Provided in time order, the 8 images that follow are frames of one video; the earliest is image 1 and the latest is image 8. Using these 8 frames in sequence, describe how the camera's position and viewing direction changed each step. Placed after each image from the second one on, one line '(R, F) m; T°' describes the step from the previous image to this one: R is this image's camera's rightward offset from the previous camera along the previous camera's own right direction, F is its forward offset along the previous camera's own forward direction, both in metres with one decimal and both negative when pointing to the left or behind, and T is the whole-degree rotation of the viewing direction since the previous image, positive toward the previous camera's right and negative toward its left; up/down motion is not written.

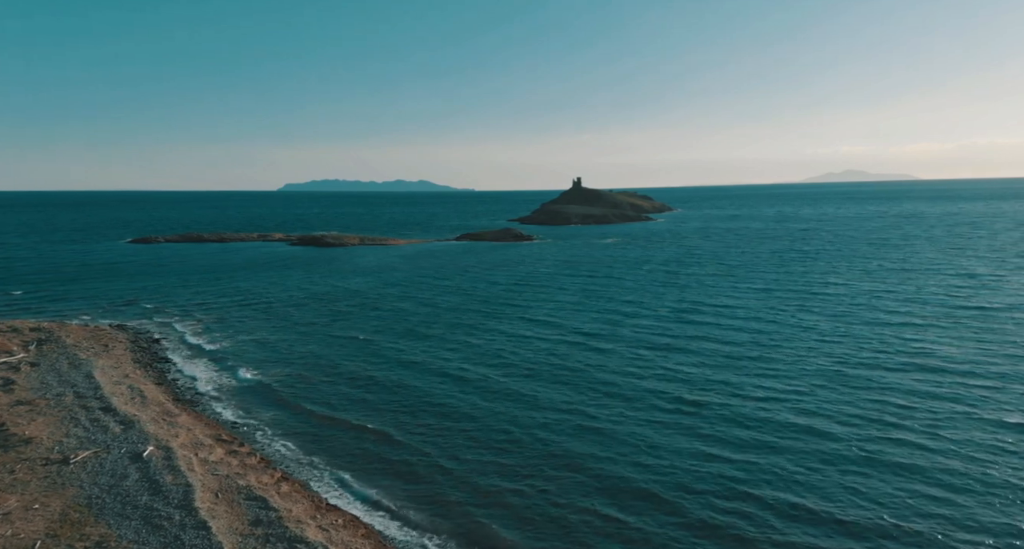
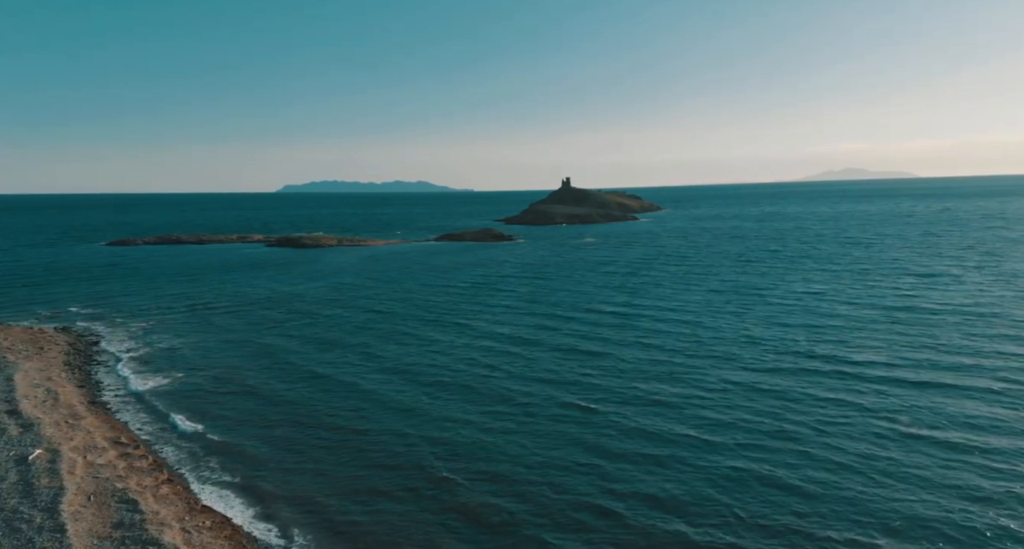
(+4.4, 0.0) m; -1°
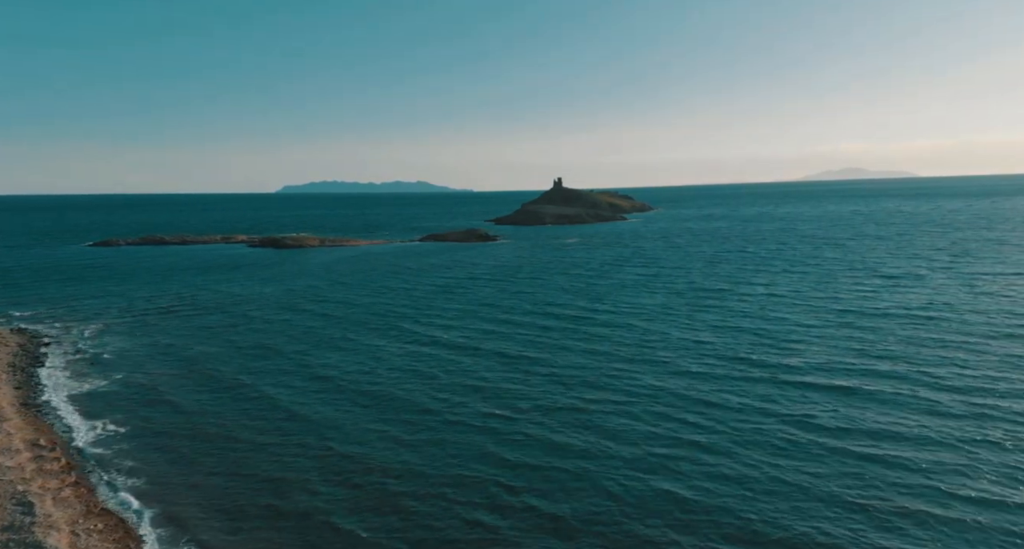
(+3.5, +0.1) m; 0°
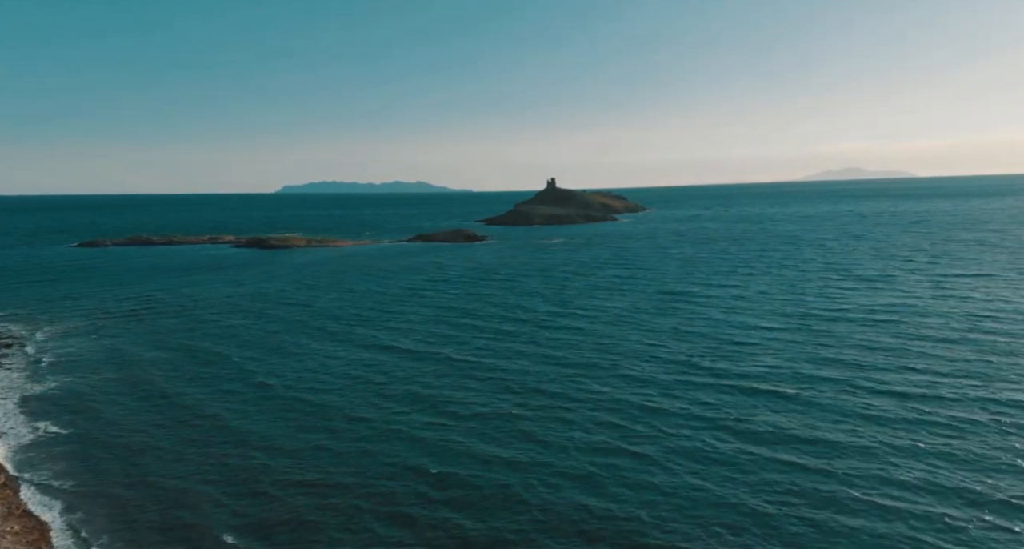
(+2.7, +0.1) m; 0°
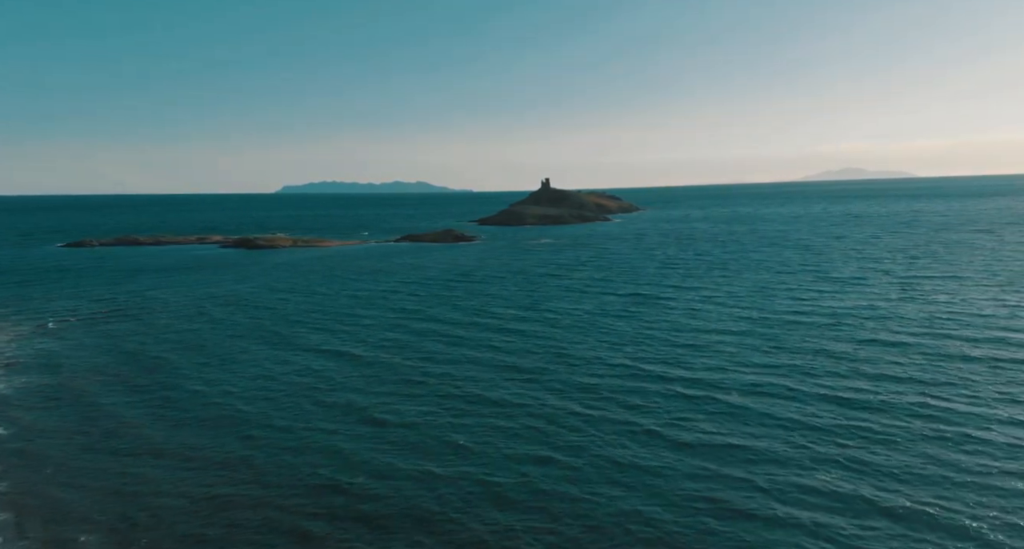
(+2.7, +0.3) m; 0°
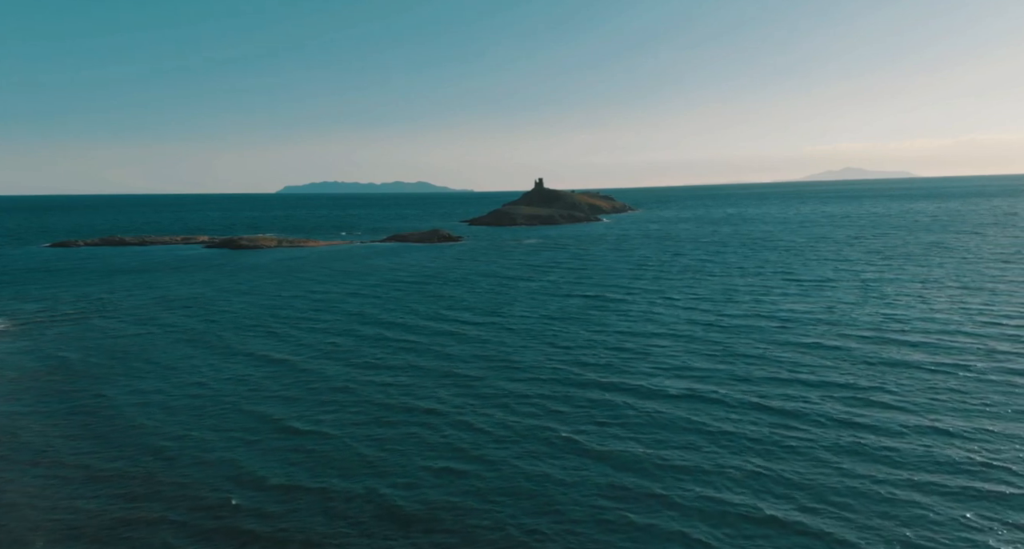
(+3.2, +0.3) m; 0°
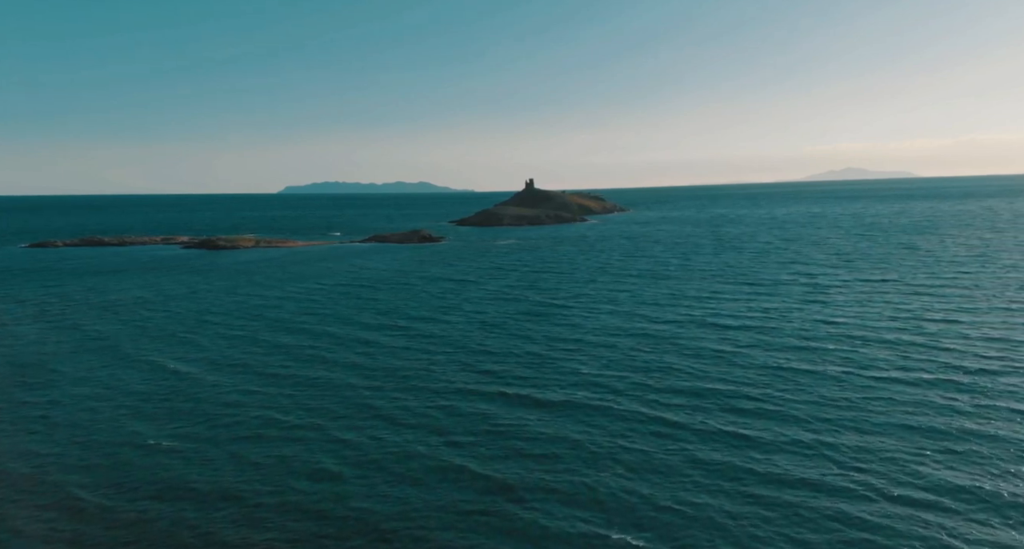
(+4.4, +0.6) m; -1°
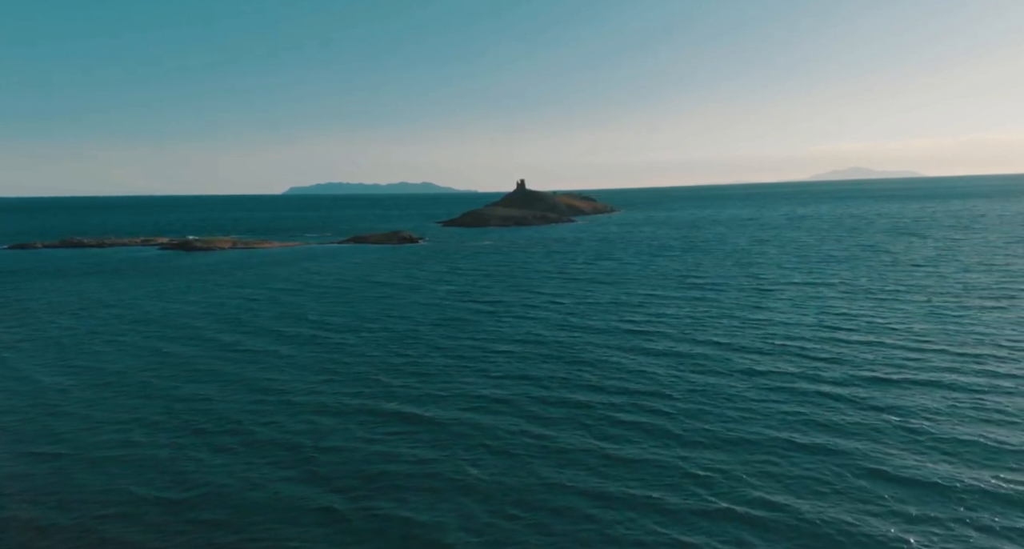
(+4.3, +0.6) m; -1°
